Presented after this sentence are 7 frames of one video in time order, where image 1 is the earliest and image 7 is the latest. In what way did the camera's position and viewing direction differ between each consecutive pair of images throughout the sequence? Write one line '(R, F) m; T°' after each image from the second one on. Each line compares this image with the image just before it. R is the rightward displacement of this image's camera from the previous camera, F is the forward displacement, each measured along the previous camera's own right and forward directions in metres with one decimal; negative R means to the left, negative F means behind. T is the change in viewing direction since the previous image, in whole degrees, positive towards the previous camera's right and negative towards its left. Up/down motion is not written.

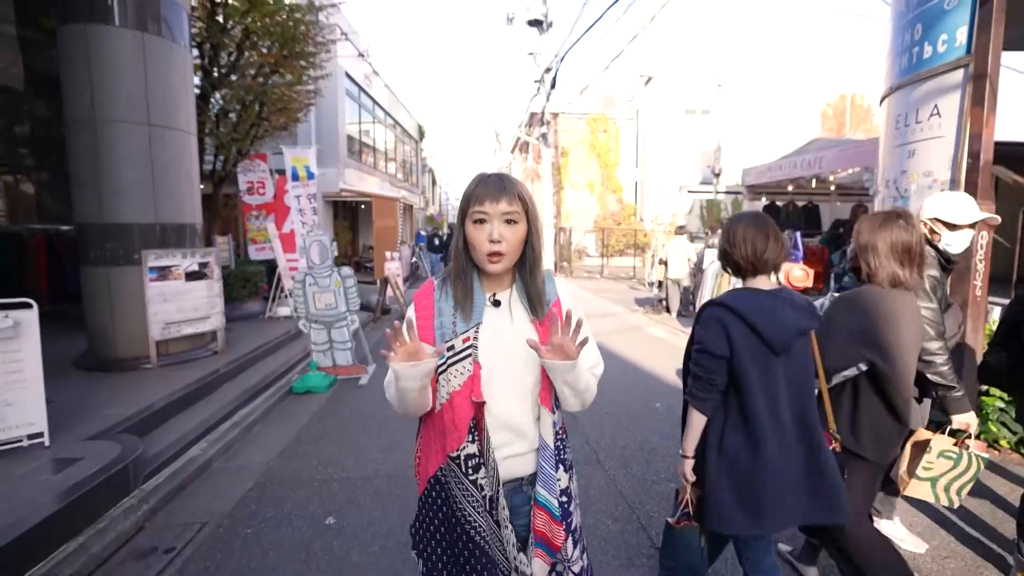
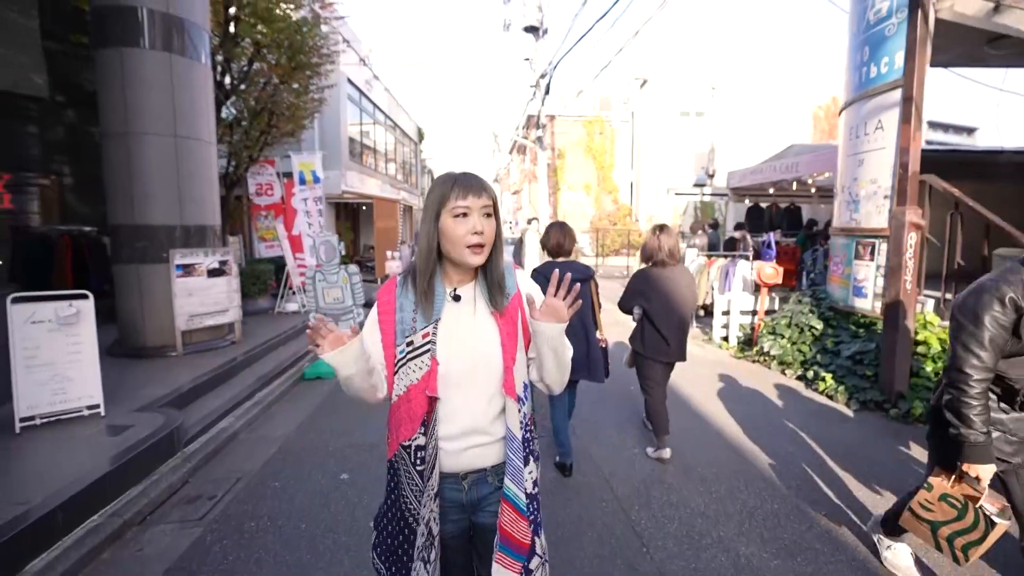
(+0.1, -0.7) m; 0°
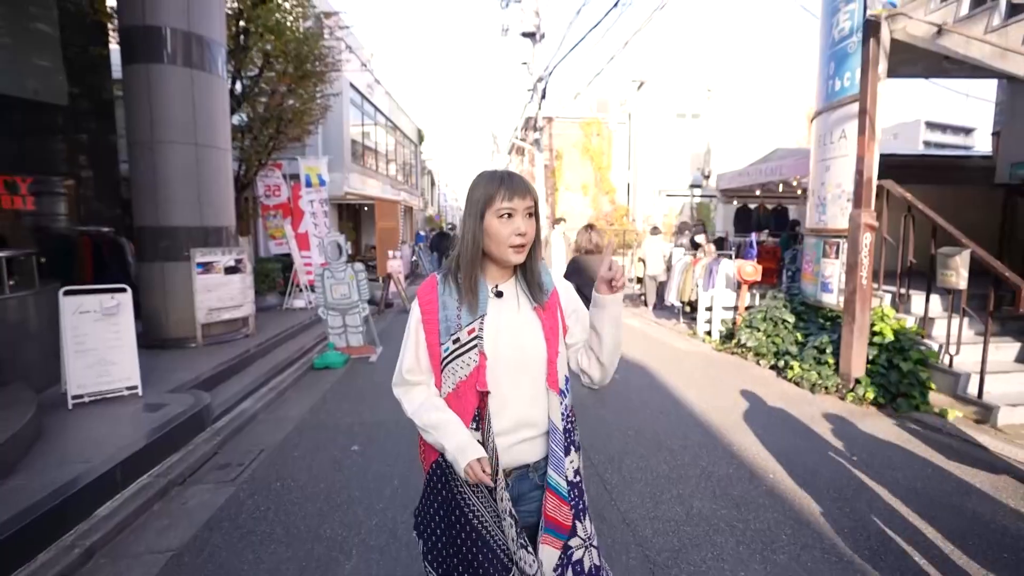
(+0.1, -0.6) m; 0°
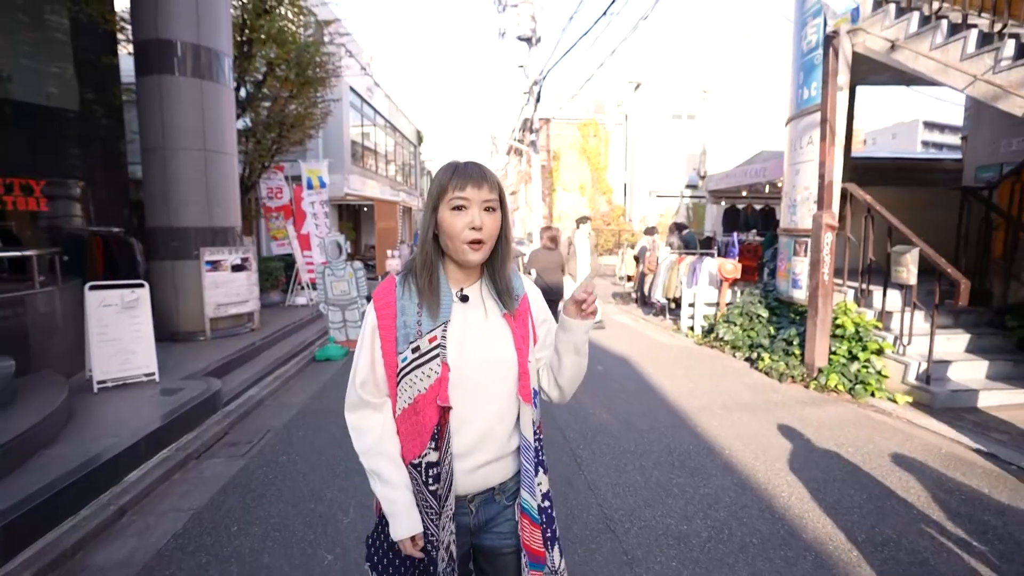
(+0.2, -0.5) m; 0°
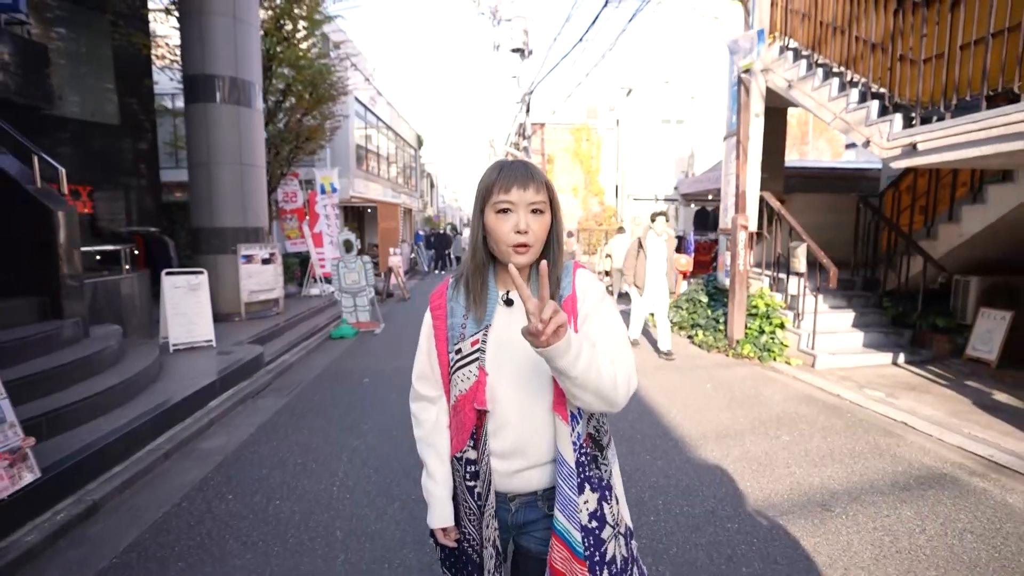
(+0.3, -1.7) m; 0°
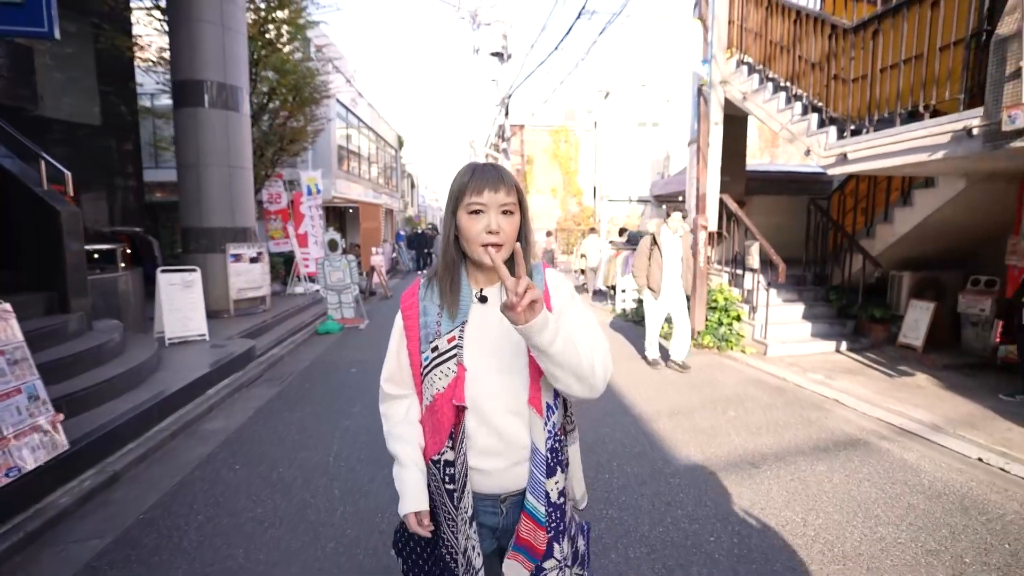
(0.0, -0.6) m; +2°
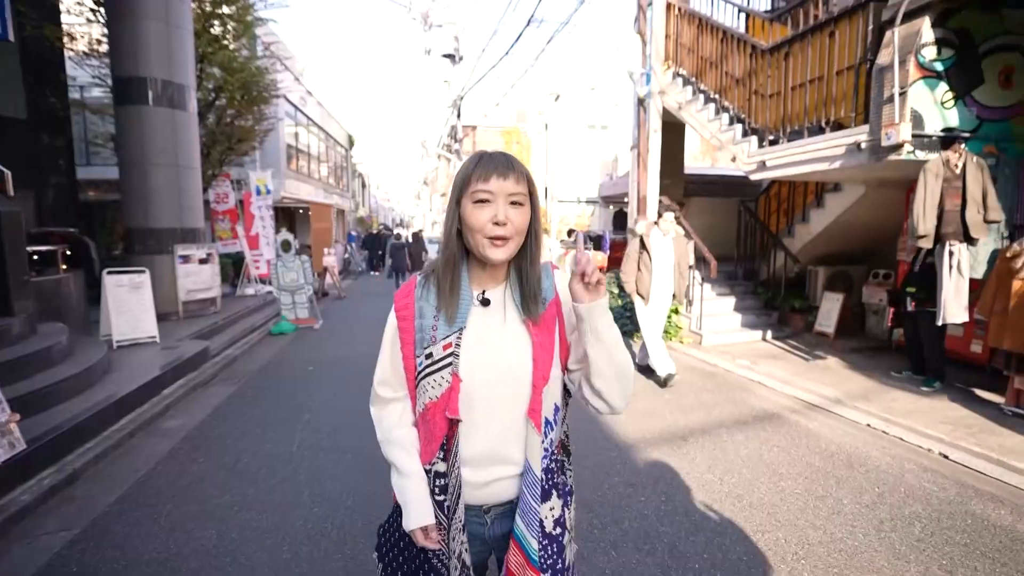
(0.0, -0.4) m; +5°
